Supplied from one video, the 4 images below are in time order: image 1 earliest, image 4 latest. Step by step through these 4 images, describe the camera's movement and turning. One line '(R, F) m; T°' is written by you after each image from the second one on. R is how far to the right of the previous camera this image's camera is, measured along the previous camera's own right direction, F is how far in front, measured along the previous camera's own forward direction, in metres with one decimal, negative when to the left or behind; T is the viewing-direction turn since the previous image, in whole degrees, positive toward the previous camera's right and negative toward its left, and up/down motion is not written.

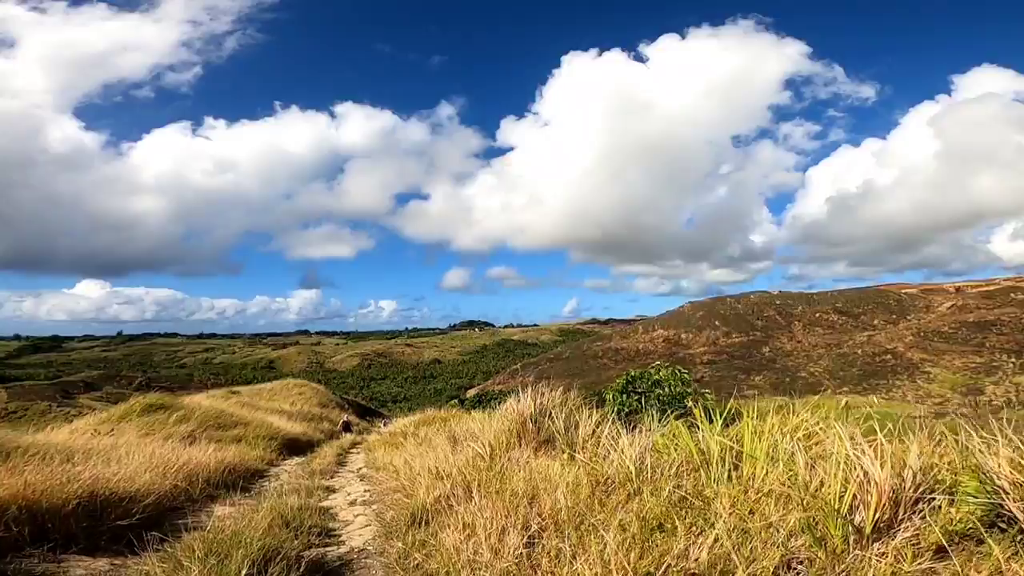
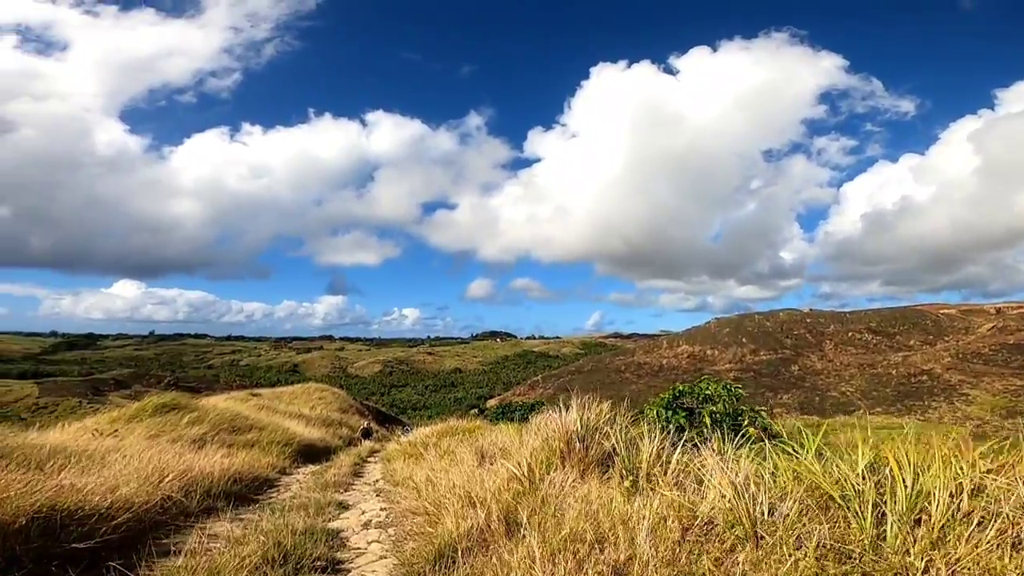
(0.0, +0.2) m; -2°
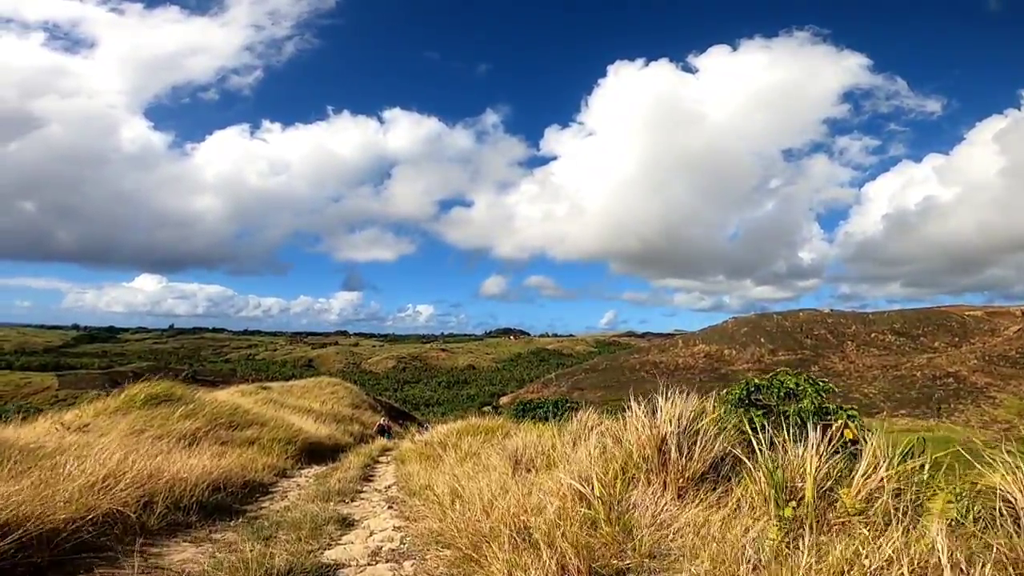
(-0.1, +0.3) m; -1°
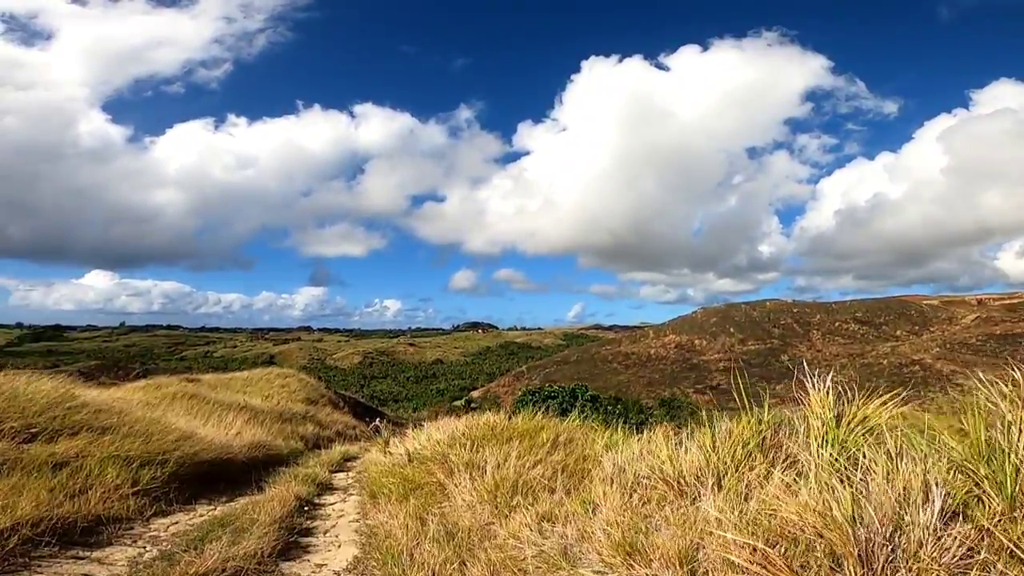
(-0.2, +1.1) m; +3°
